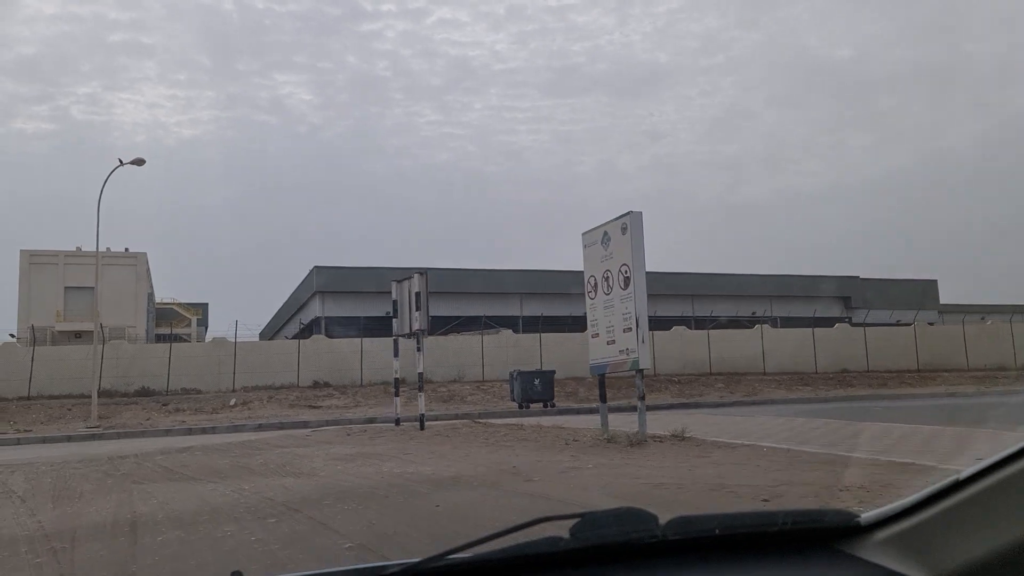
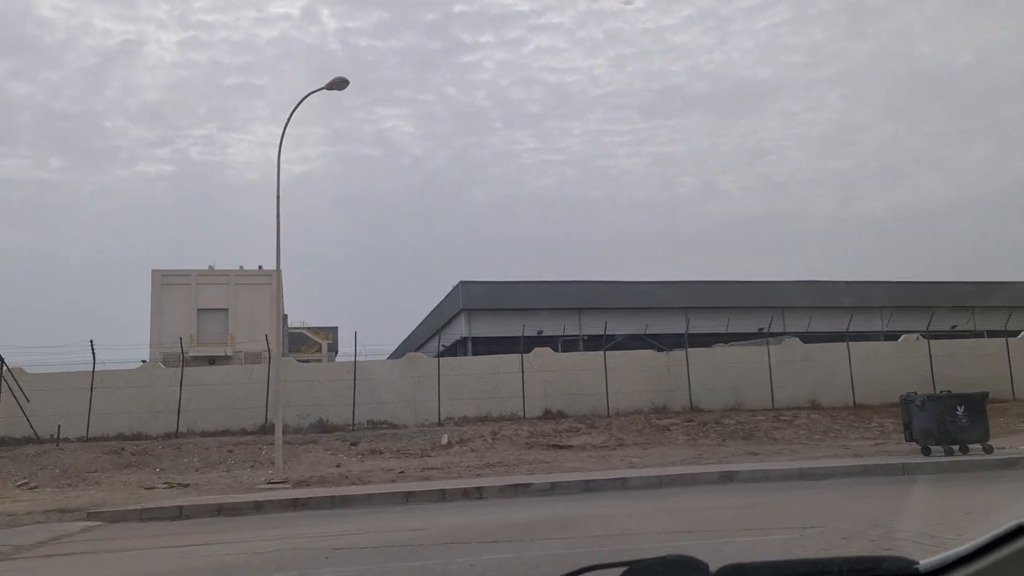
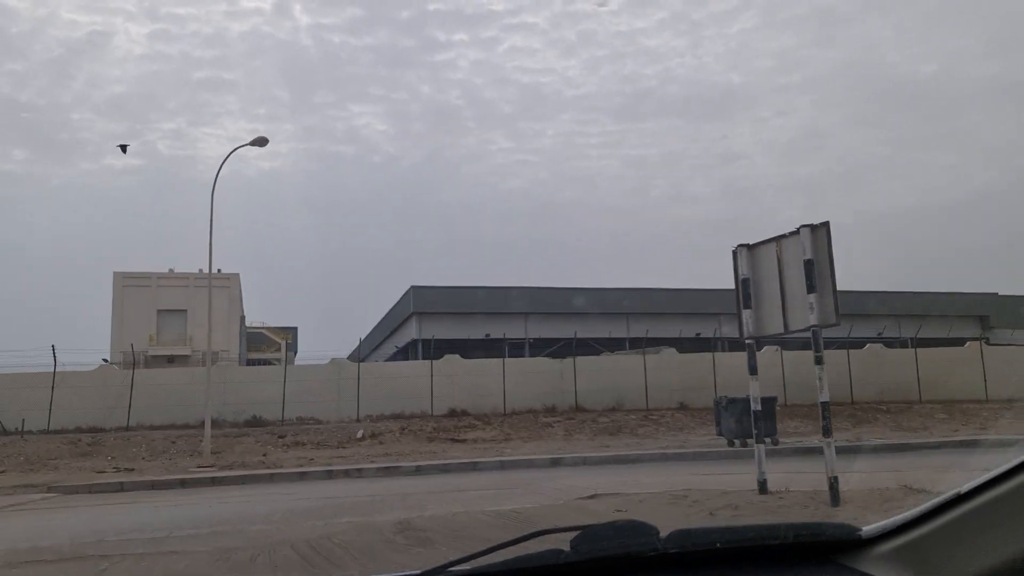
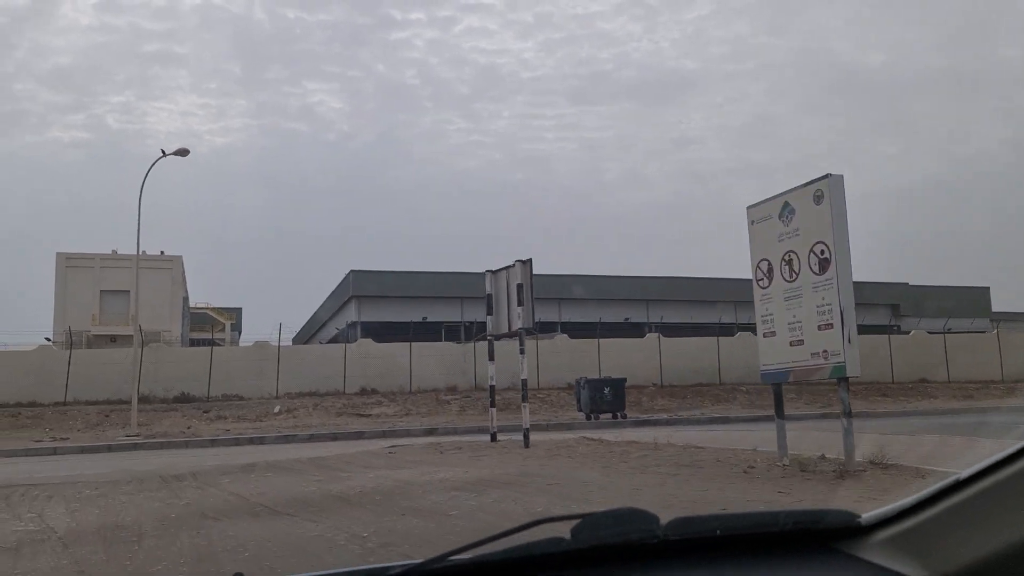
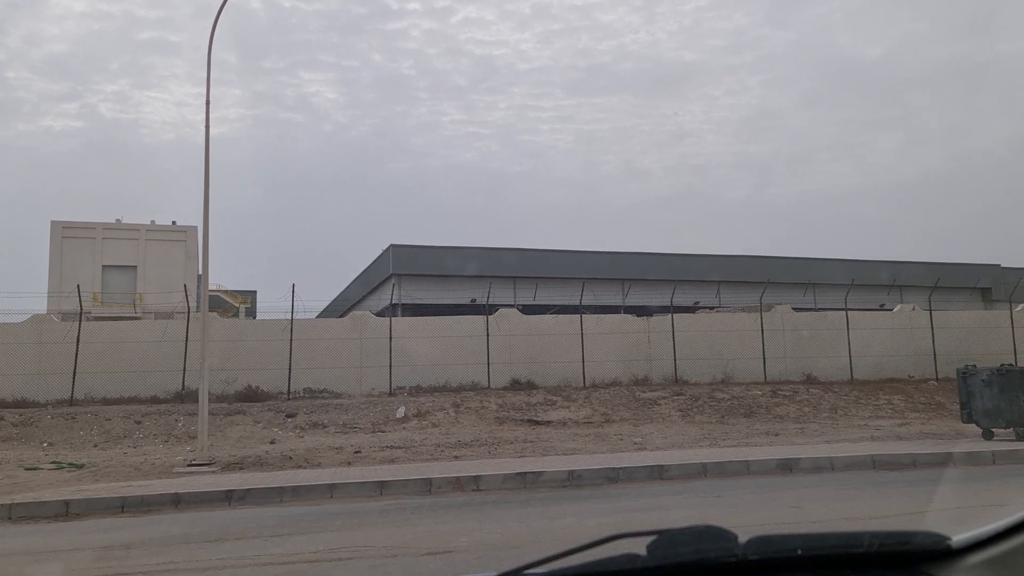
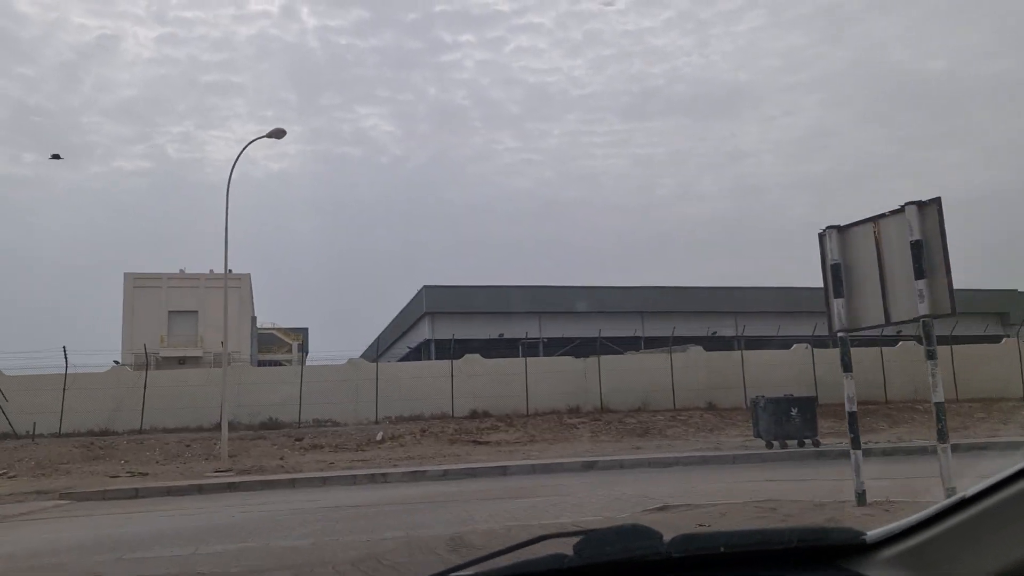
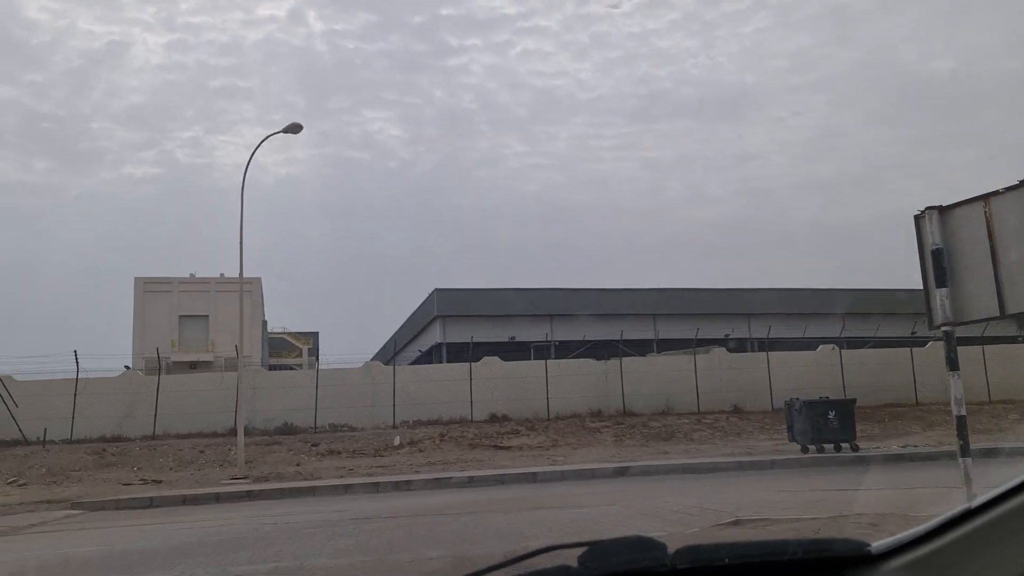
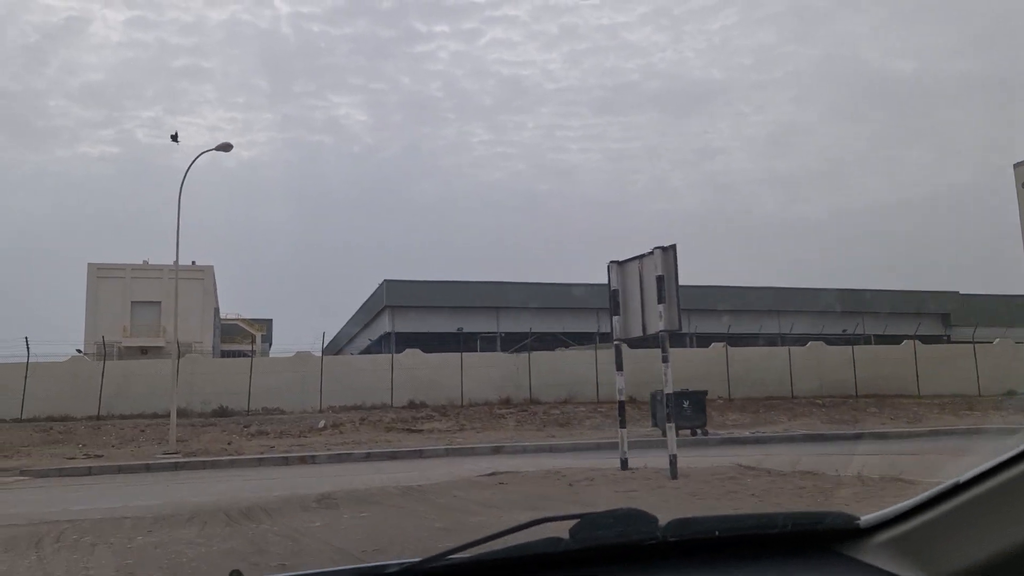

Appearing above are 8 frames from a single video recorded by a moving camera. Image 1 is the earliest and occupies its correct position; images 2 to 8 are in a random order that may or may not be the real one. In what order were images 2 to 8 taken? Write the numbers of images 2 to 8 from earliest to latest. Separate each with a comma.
4, 8, 3, 6, 7, 2, 5
